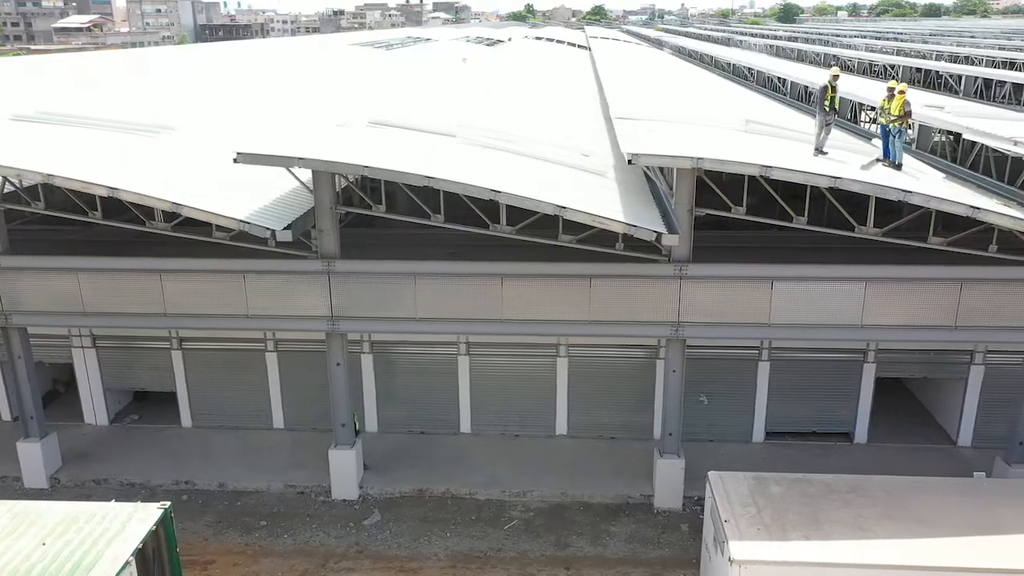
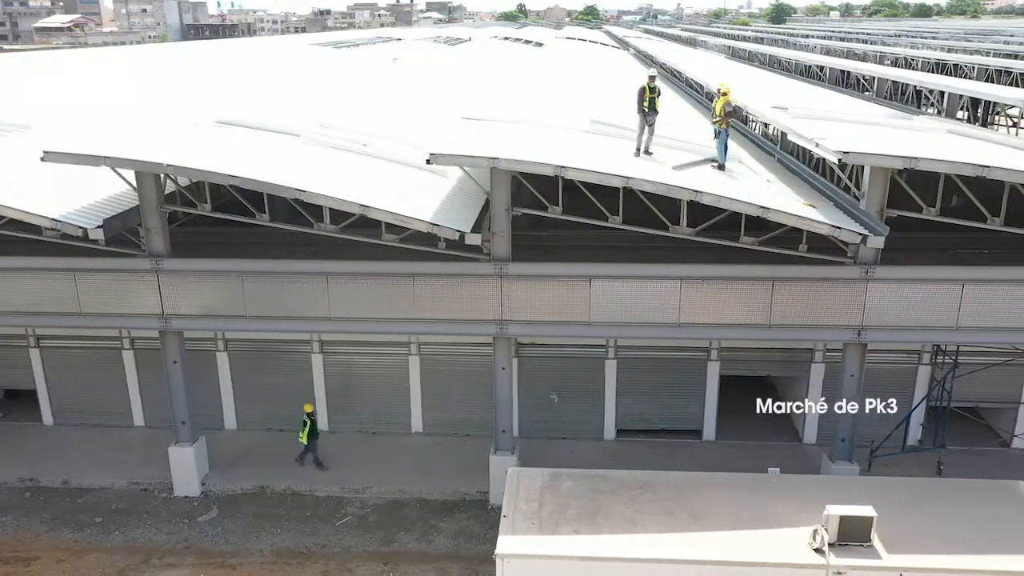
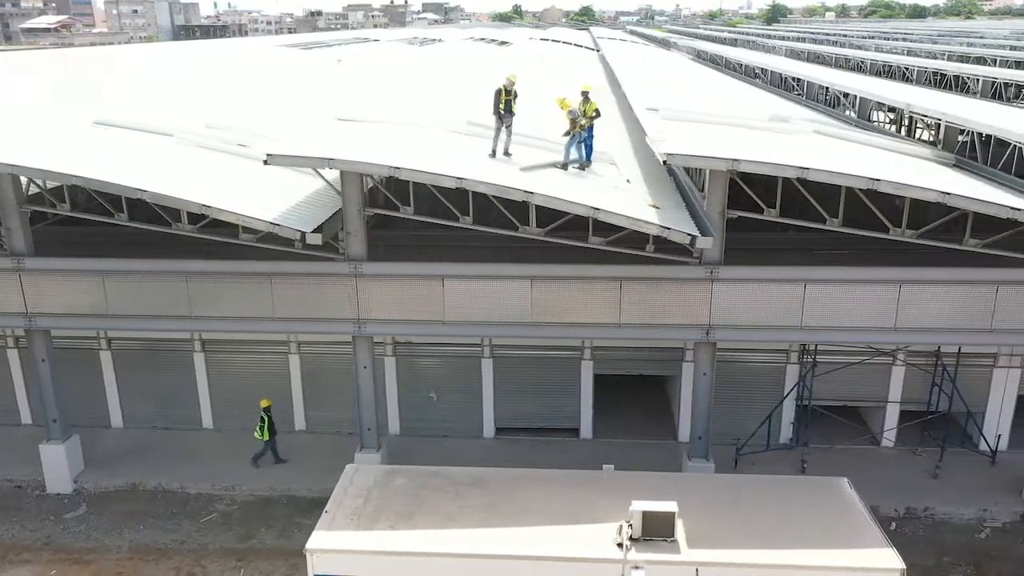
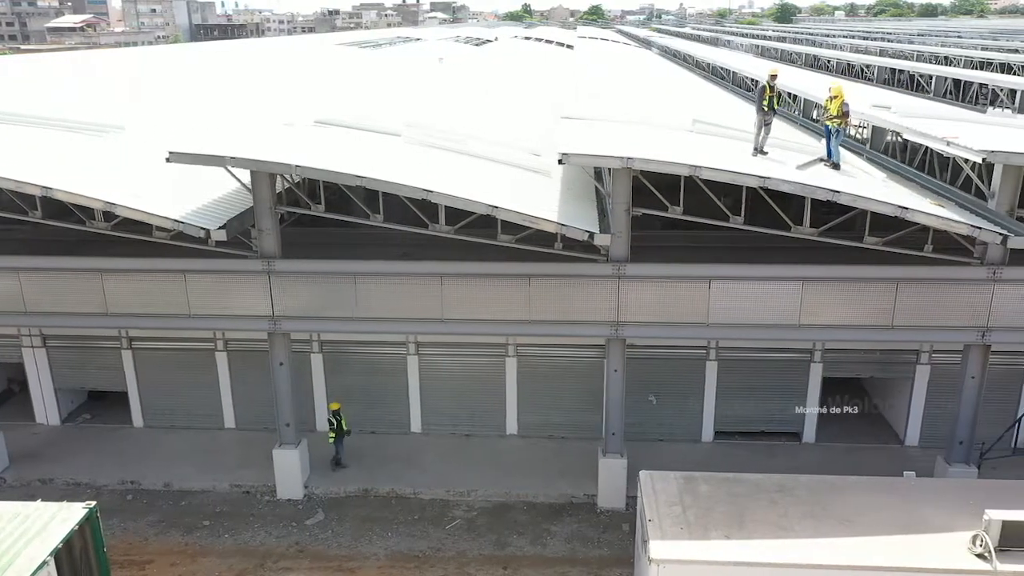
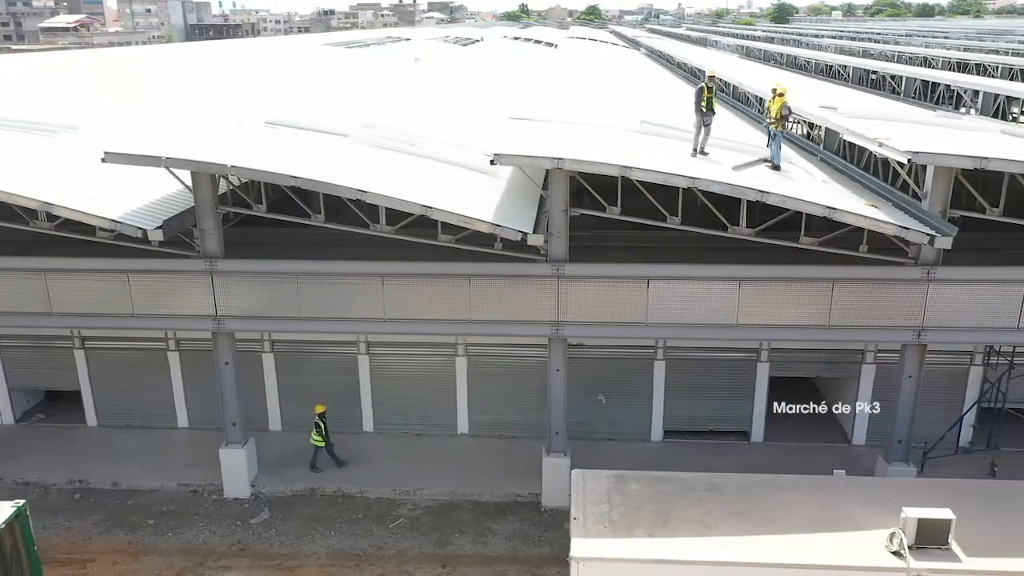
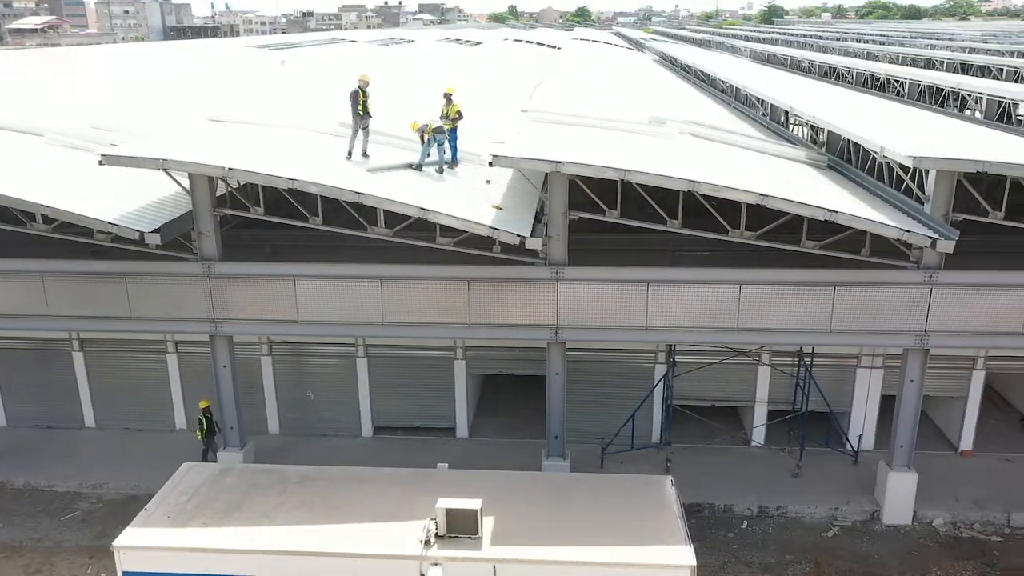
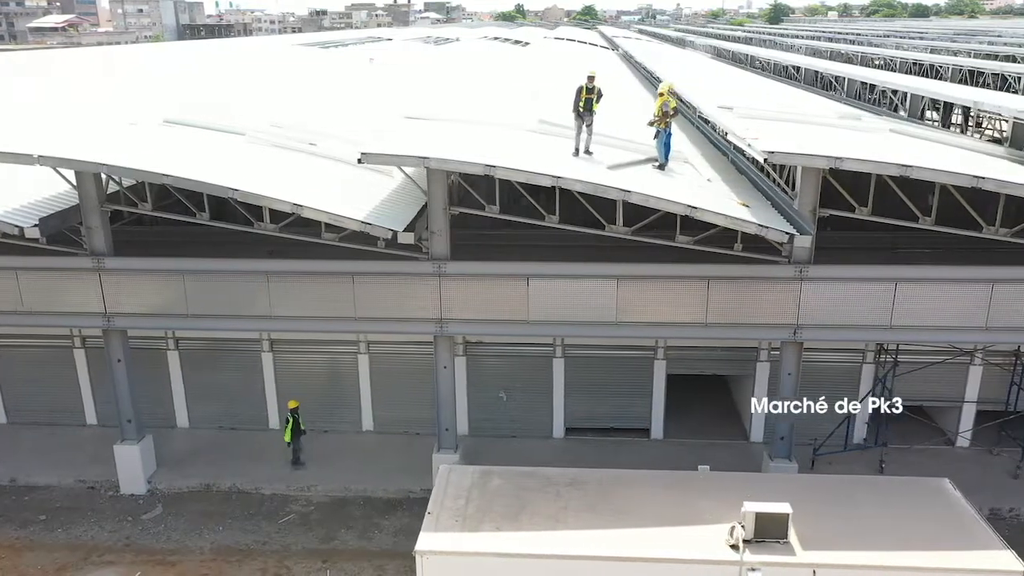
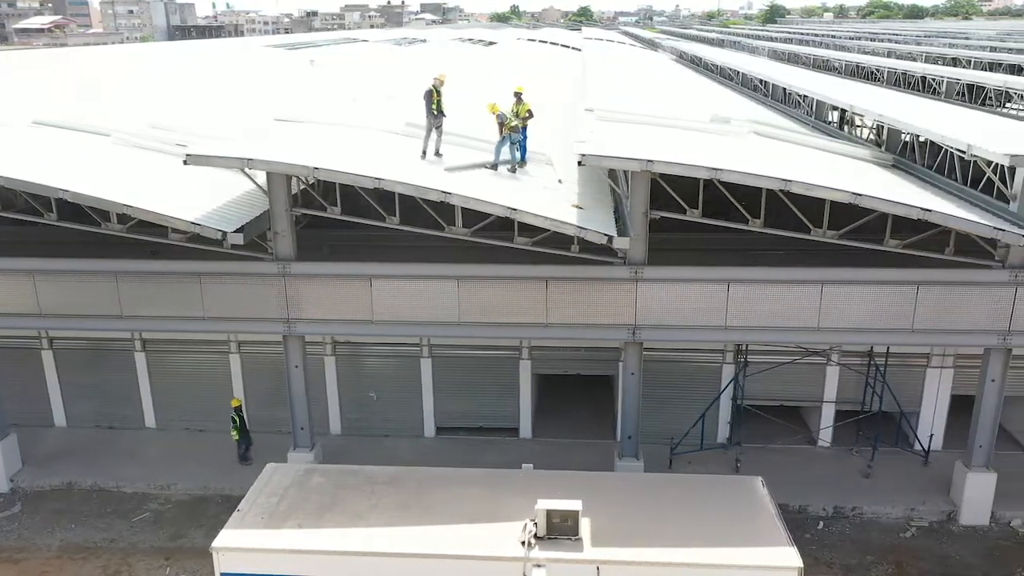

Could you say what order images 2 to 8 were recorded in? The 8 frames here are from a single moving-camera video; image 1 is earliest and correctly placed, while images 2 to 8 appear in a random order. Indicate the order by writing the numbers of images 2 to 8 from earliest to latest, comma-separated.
4, 5, 2, 7, 3, 8, 6
